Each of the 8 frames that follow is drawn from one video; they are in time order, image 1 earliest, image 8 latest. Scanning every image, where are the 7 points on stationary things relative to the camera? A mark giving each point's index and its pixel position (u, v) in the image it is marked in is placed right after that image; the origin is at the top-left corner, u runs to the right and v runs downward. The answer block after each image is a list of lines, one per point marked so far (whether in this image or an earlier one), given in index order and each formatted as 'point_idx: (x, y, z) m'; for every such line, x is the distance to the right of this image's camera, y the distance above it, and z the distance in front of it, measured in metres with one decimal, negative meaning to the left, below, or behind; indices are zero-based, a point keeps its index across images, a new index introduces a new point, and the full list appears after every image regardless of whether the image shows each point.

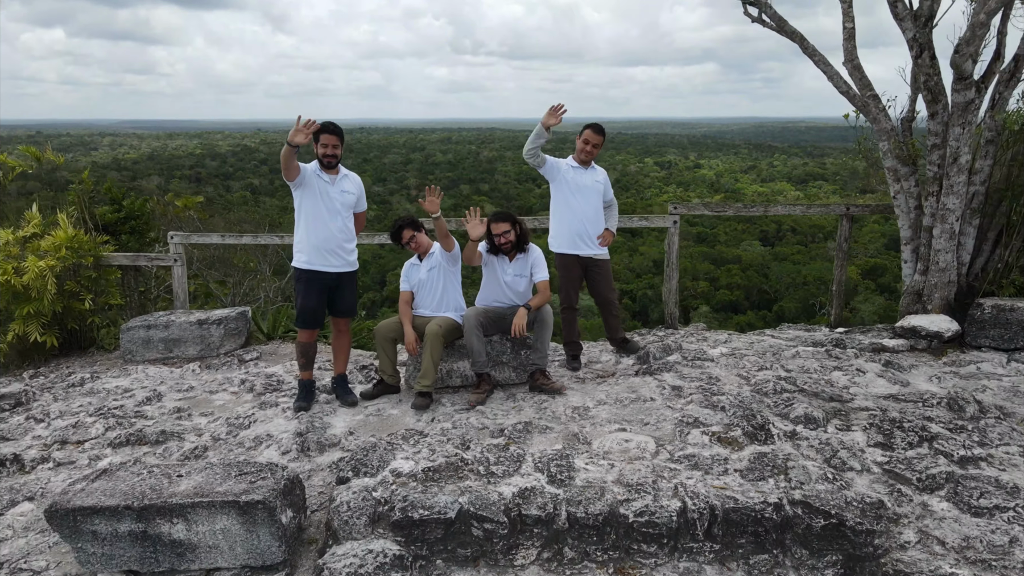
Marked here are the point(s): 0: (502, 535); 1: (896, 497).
0: (0.0, -0.4, +1.3) m
1: (+0.7, -0.4, +1.3) m
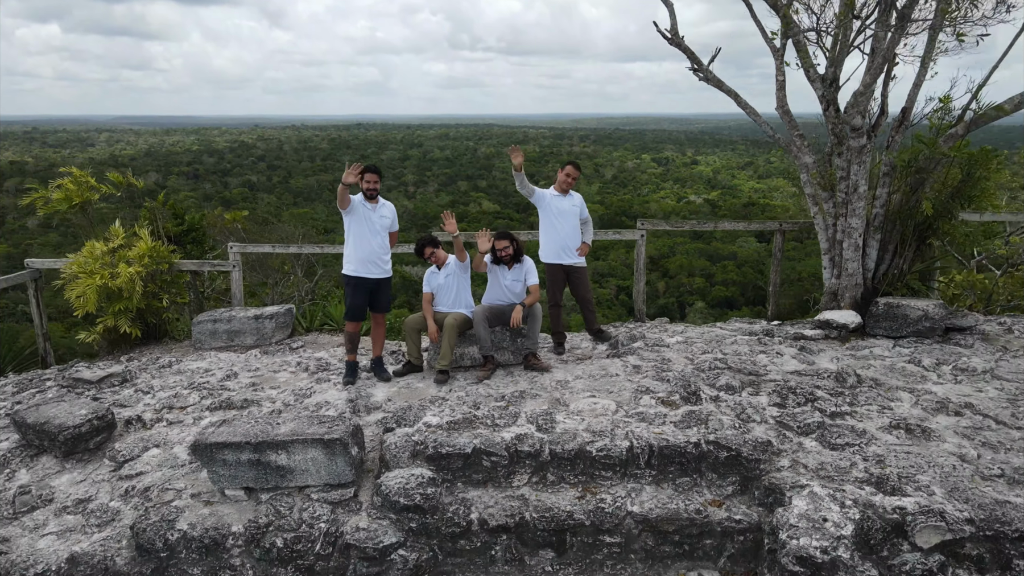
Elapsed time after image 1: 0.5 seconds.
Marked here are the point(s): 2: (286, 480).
0: (0.0, -0.4, +1.9) m
1: (+0.7, -0.4, +1.9) m
2: (-0.6, -0.5, +1.8) m
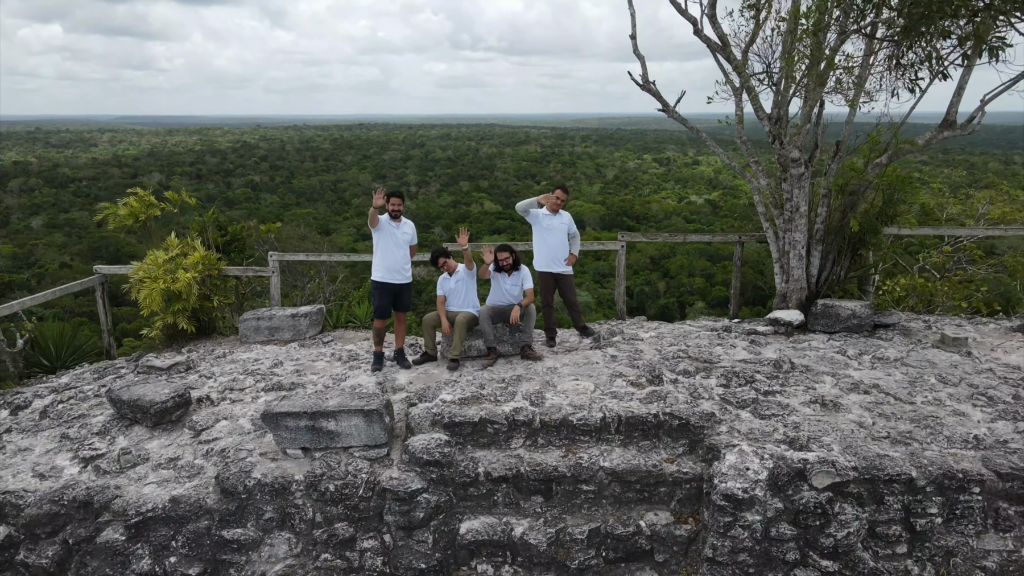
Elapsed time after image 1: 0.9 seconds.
0: (0.0, -0.5, +2.4) m
1: (+0.7, -0.4, +2.4) m
2: (-0.6, -0.5, +2.3) m
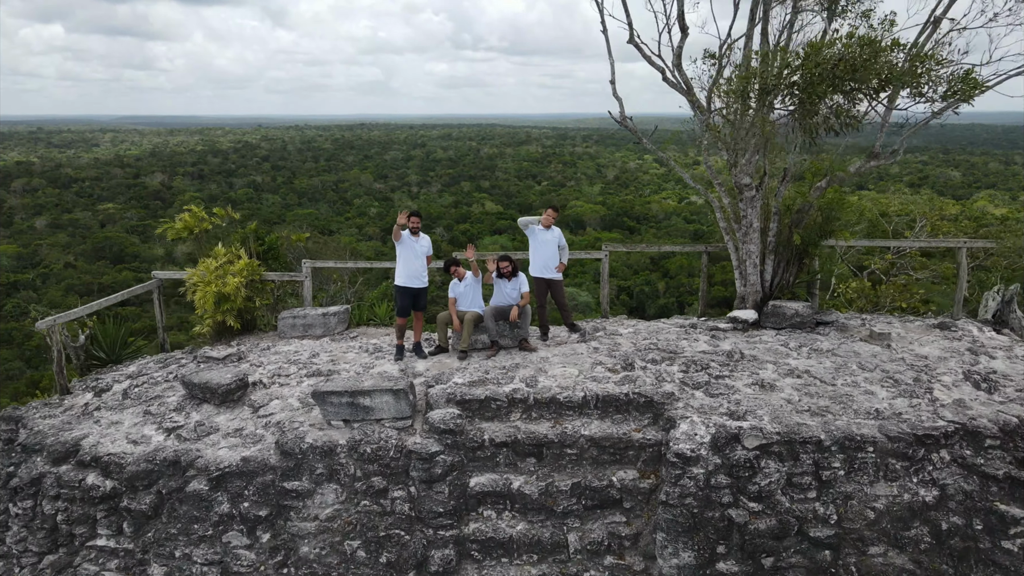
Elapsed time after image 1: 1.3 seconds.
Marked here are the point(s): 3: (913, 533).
0: (0.0, -0.5, +3.0) m
1: (+0.7, -0.4, +3.0) m
2: (-0.6, -0.5, +2.9) m
3: (+1.3, -0.8, +2.4) m
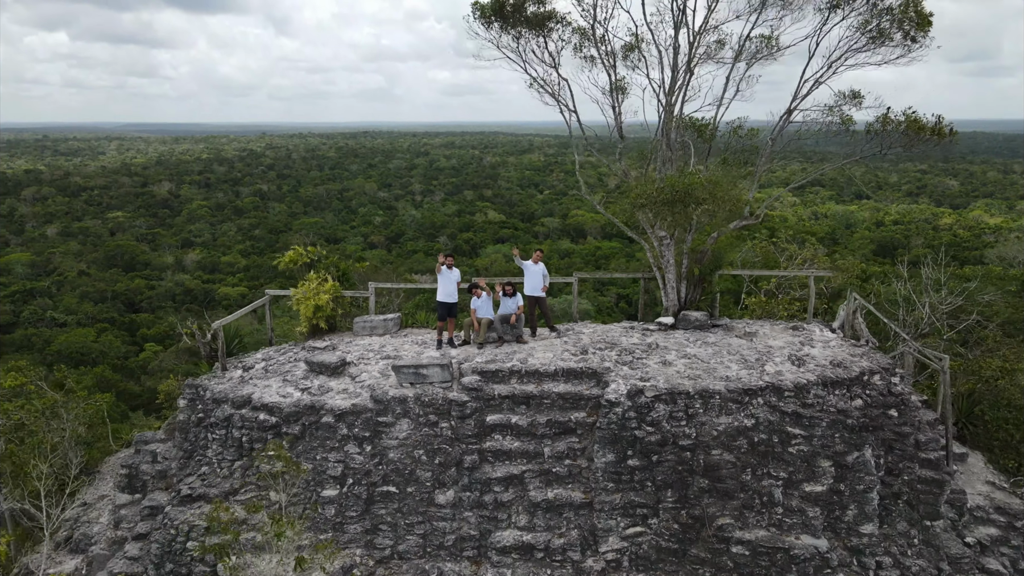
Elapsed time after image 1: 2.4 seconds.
0: (0.0, -0.6, +4.9) m
1: (+0.7, -0.5, +5.0) m
2: (-0.6, -0.6, +4.9) m
3: (+1.3, -0.9, +4.3) m
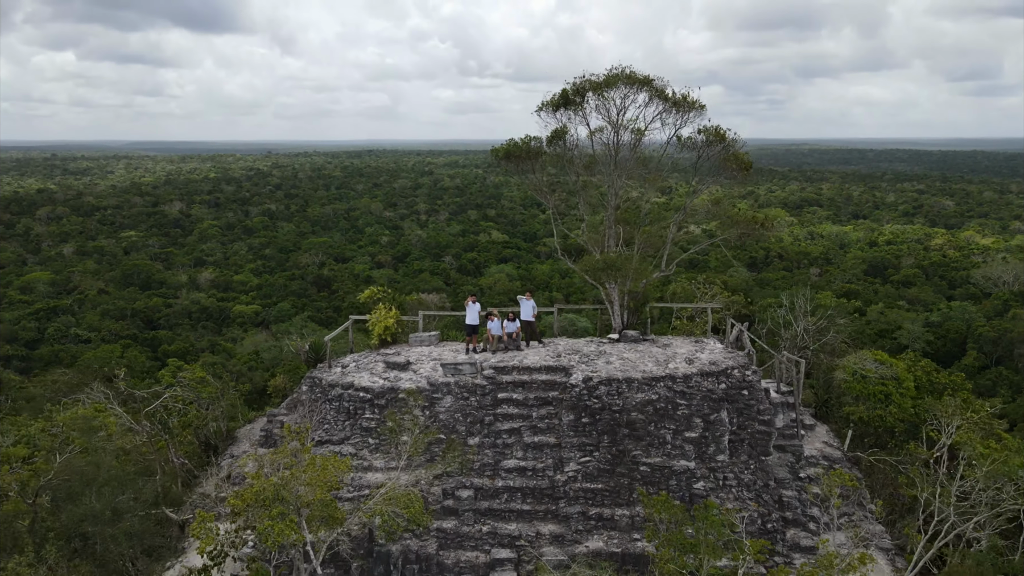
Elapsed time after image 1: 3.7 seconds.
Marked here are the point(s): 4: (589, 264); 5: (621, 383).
0: (0.0, -0.9, +8.1) m
1: (+0.7, -0.8, +8.1) m
2: (-0.5, -0.9, +8.0) m
3: (+1.3, -1.2, +7.4) m
4: (+0.9, +0.3, +9.0) m
5: (+1.1, -1.0, +7.6) m
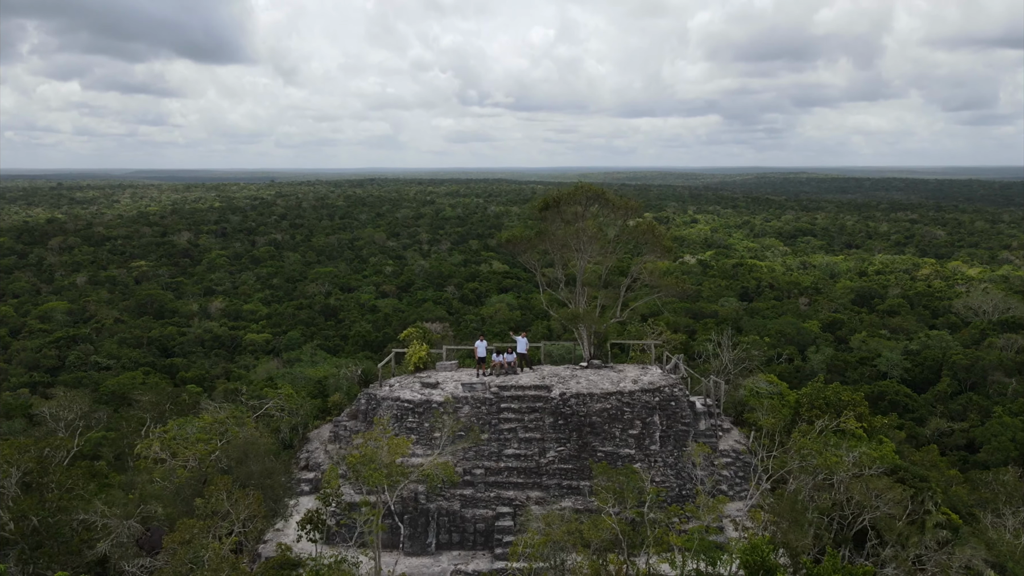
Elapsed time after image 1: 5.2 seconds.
0: (0.0, -1.5, +11.5) m
1: (+0.7, -1.5, +11.6) m
2: (-0.6, -1.5, +11.5) m
3: (+1.3, -1.8, +10.9) m
4: (+0.9, -0.4, +12.5) m
5: (+1.1, -1.6, +11.1) m
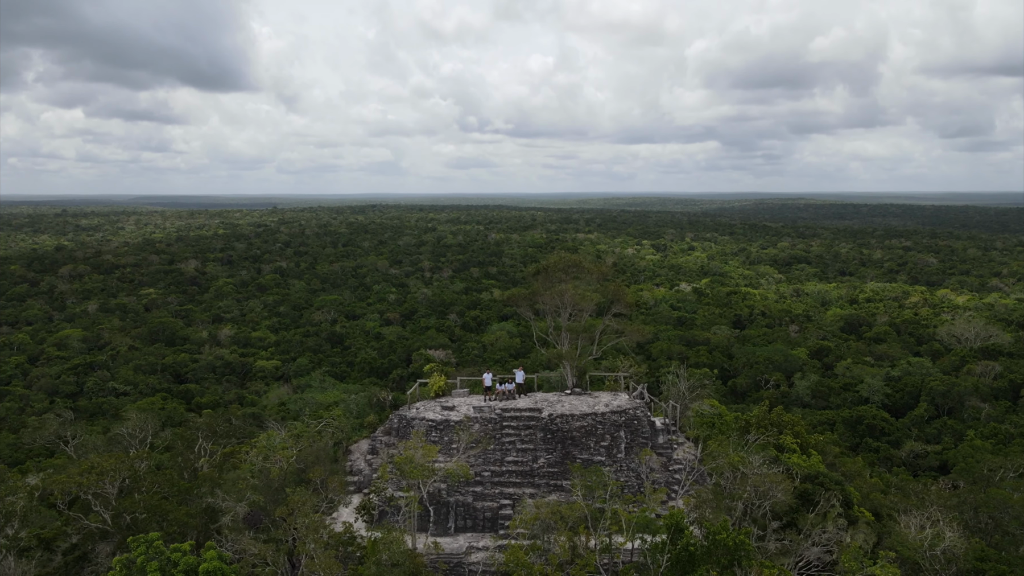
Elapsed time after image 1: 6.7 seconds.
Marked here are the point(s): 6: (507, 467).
0: (0.0, -2.4, +14.9) m
1: (+0.7, -2.4, +15.0) m
2: (-0.6, -2.4, +14.9) m
3: (+1.3, -2.7, +14.3) m
4: (+0.9, -1.3, +16.0) m
5: (+1.1, -2.5, +14.4) m
6: (-0.1, -3.3, +14.1) m
